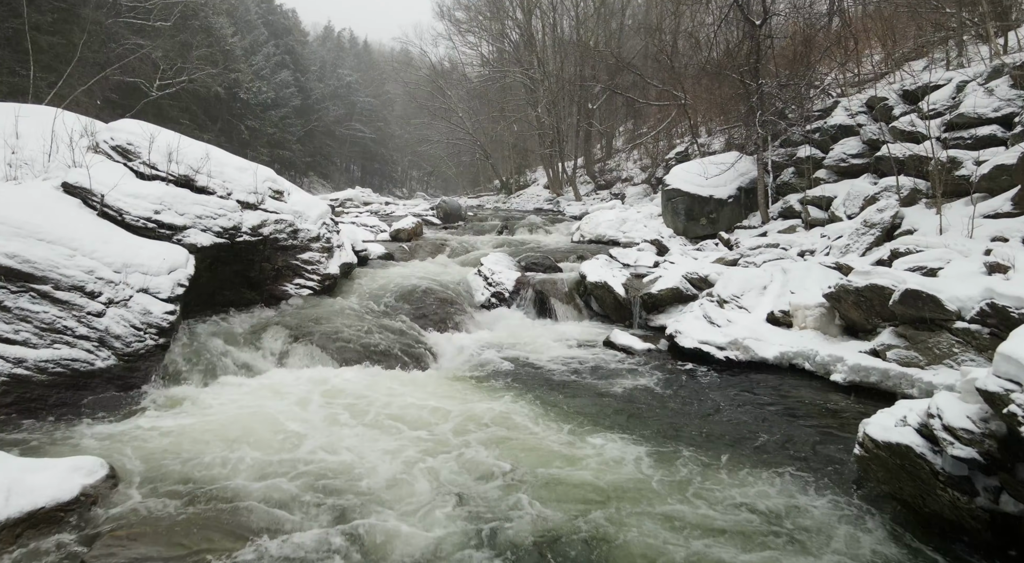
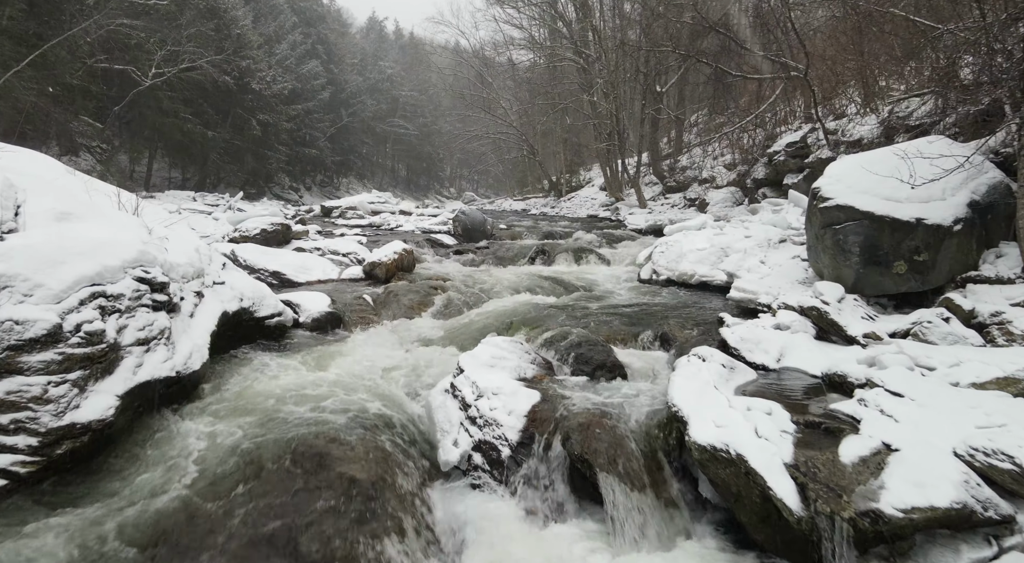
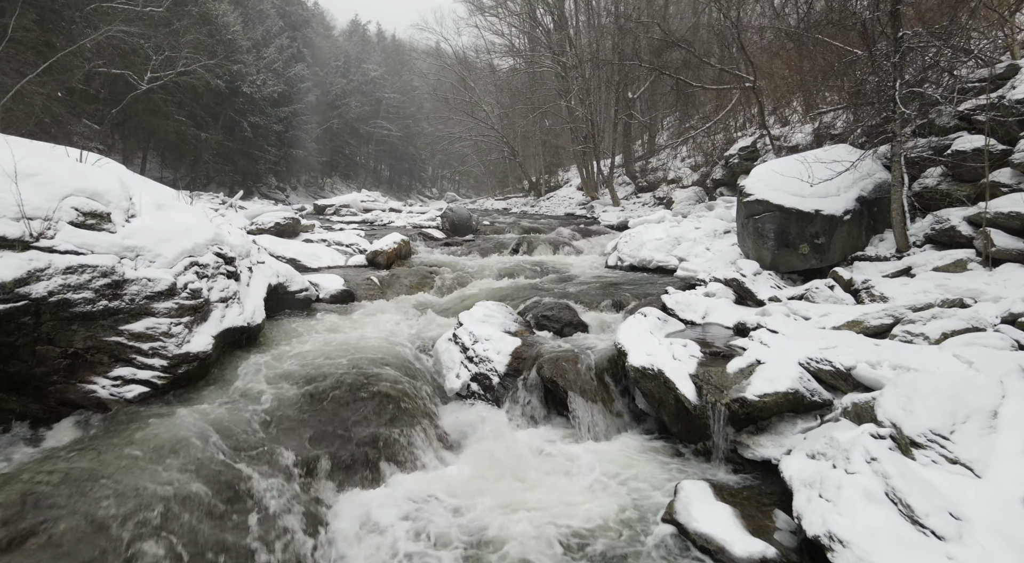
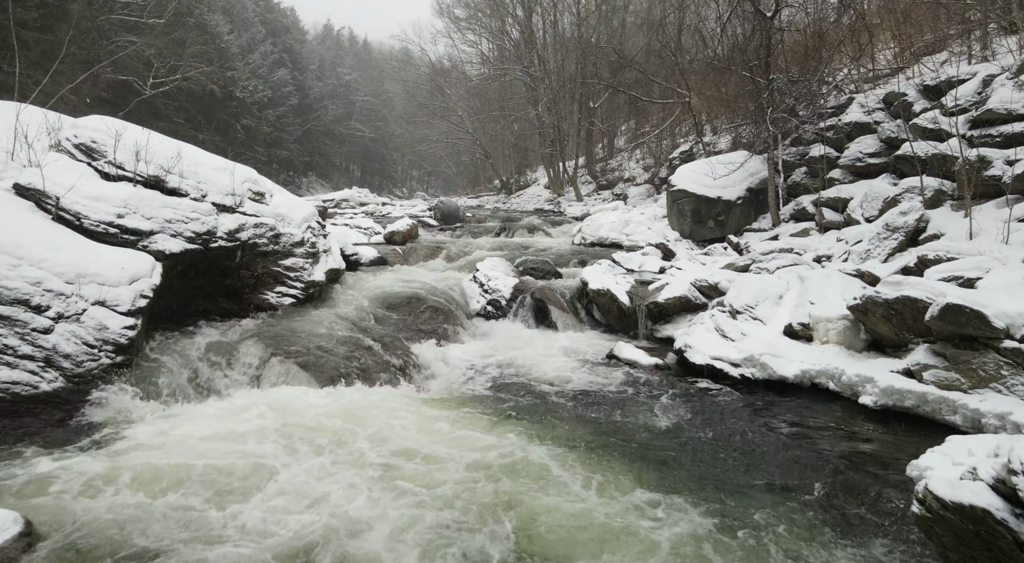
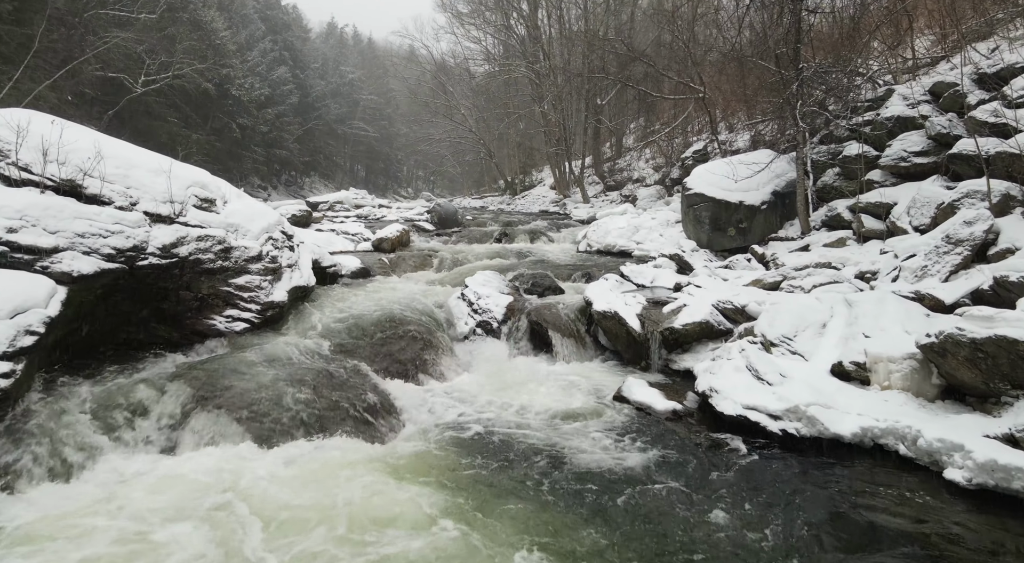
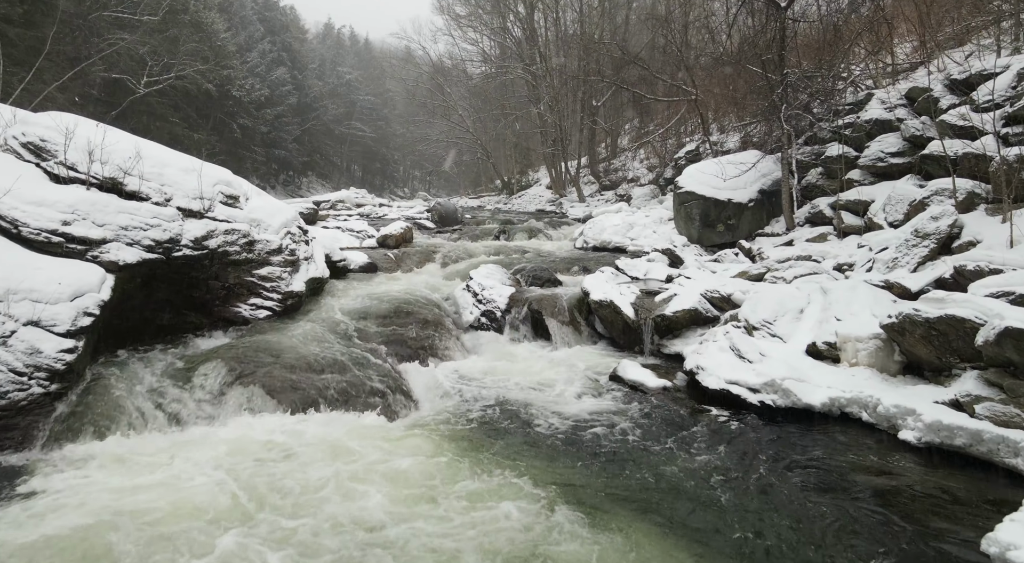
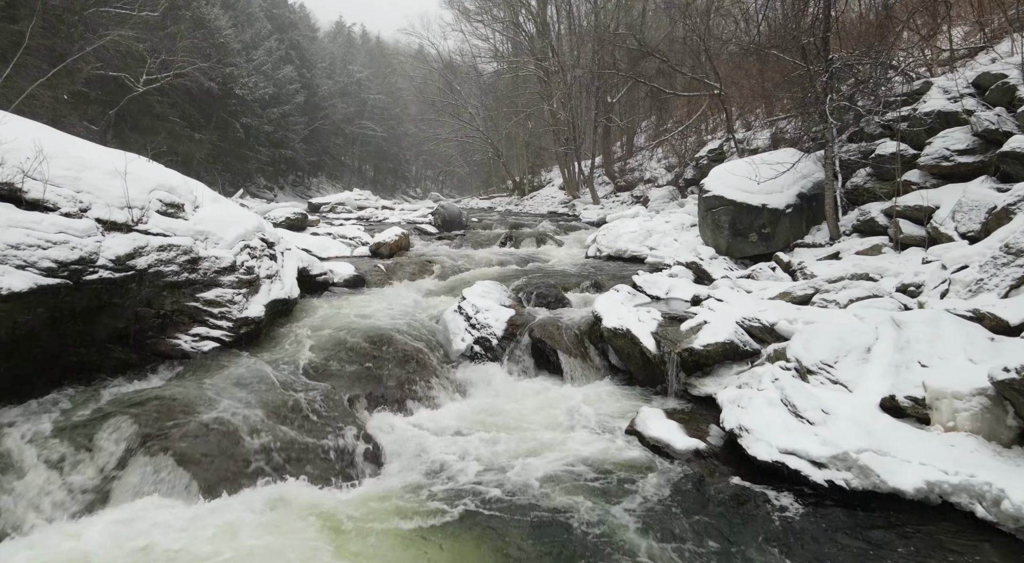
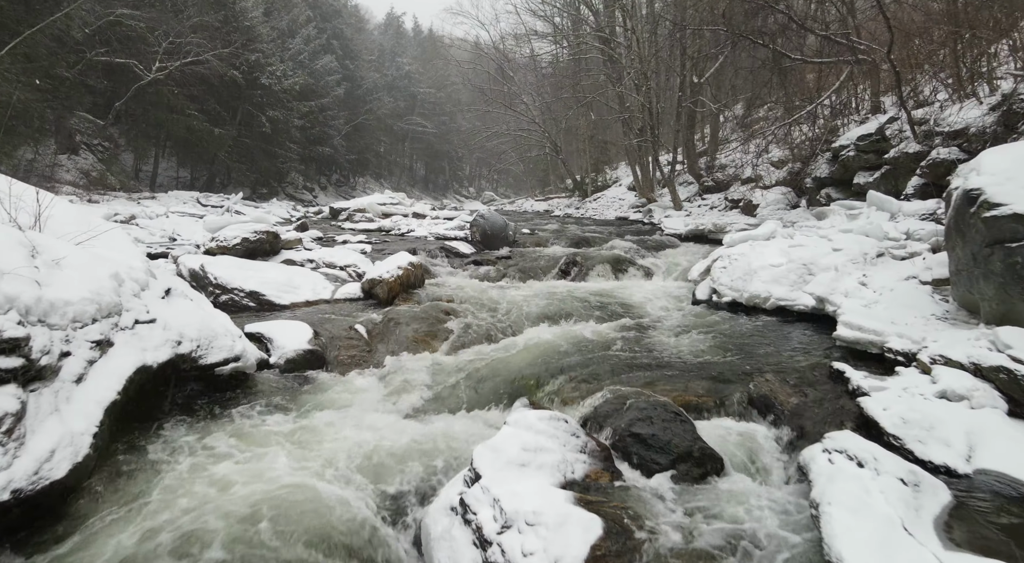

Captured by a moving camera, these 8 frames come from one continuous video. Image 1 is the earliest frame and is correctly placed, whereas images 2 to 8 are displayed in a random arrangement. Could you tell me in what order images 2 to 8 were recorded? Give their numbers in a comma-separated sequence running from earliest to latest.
4, 6, 5, 7, 3, 2, 8
